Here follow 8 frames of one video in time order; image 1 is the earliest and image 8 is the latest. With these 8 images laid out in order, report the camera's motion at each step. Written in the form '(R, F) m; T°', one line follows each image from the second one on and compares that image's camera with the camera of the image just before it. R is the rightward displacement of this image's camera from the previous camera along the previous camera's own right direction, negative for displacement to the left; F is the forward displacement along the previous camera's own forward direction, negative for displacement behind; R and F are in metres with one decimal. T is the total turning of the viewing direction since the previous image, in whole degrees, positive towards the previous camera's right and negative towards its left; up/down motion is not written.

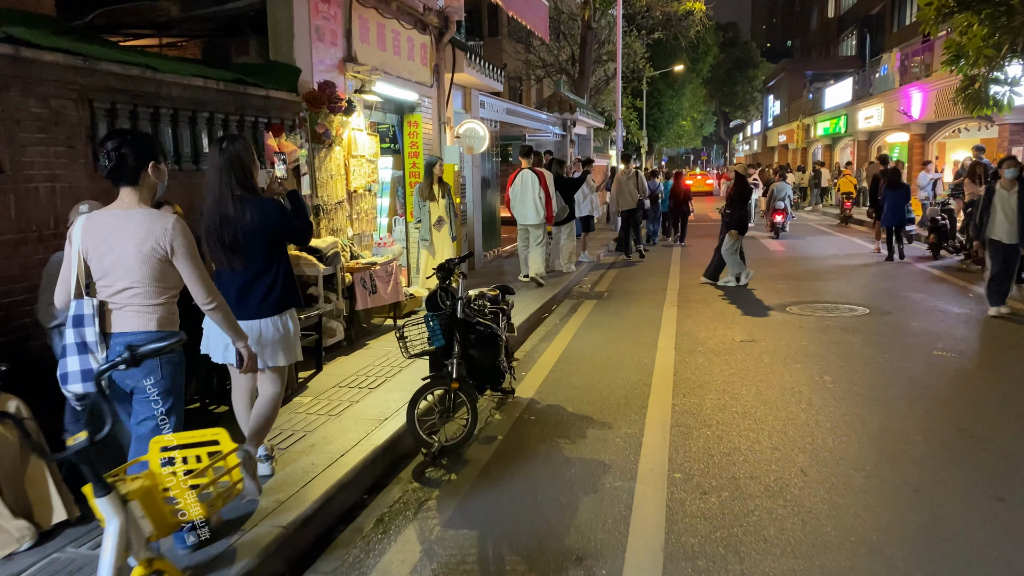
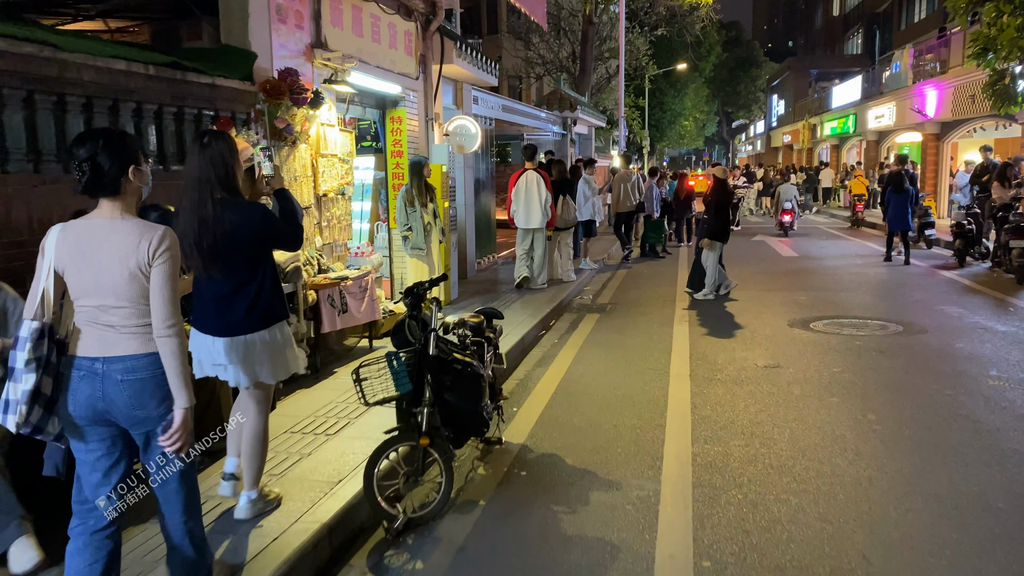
(+0.1, +1.0) m; 0°
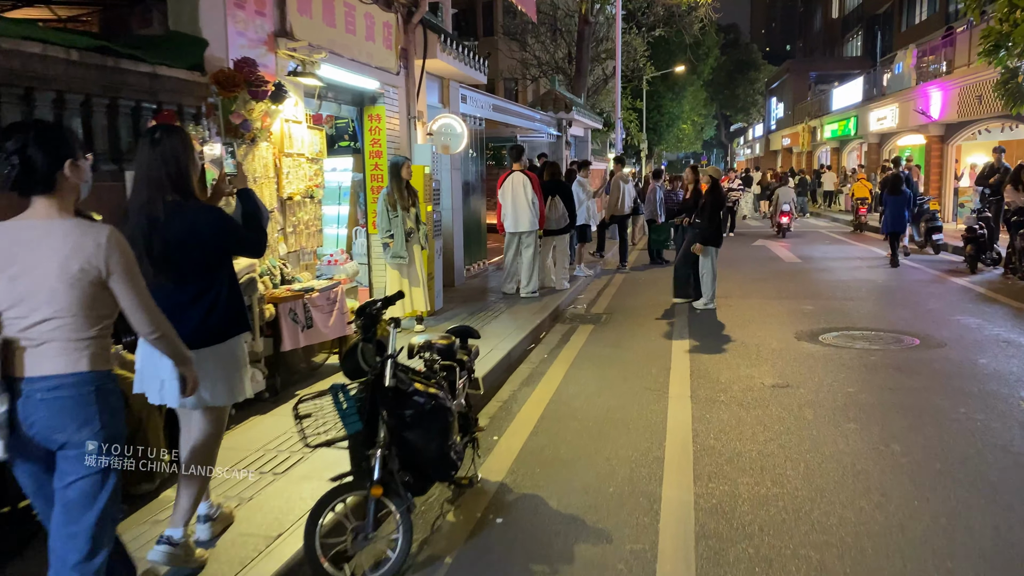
(+0.1, +0.6) m; 0°
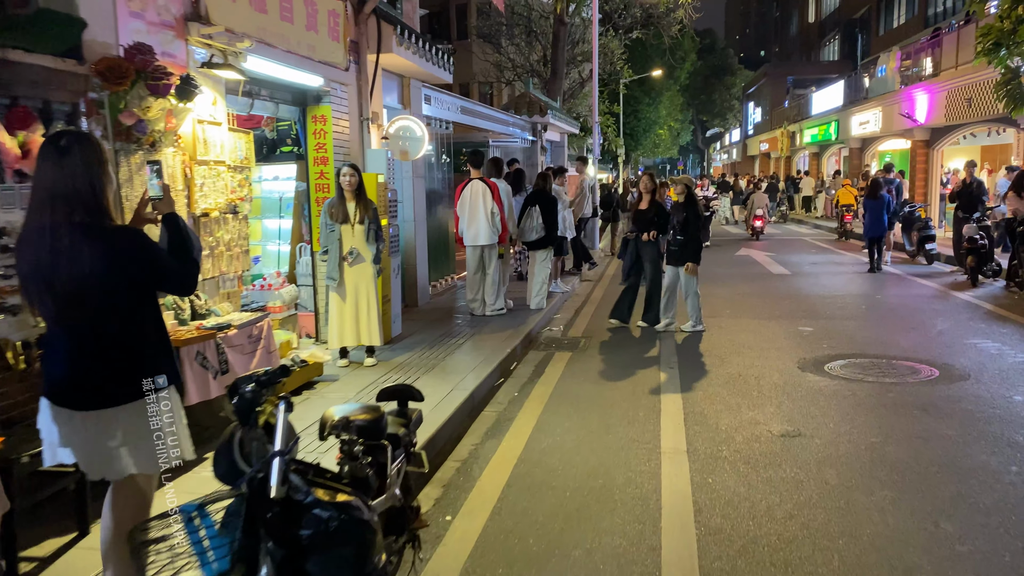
(+0.1, +1.0) m; +2°
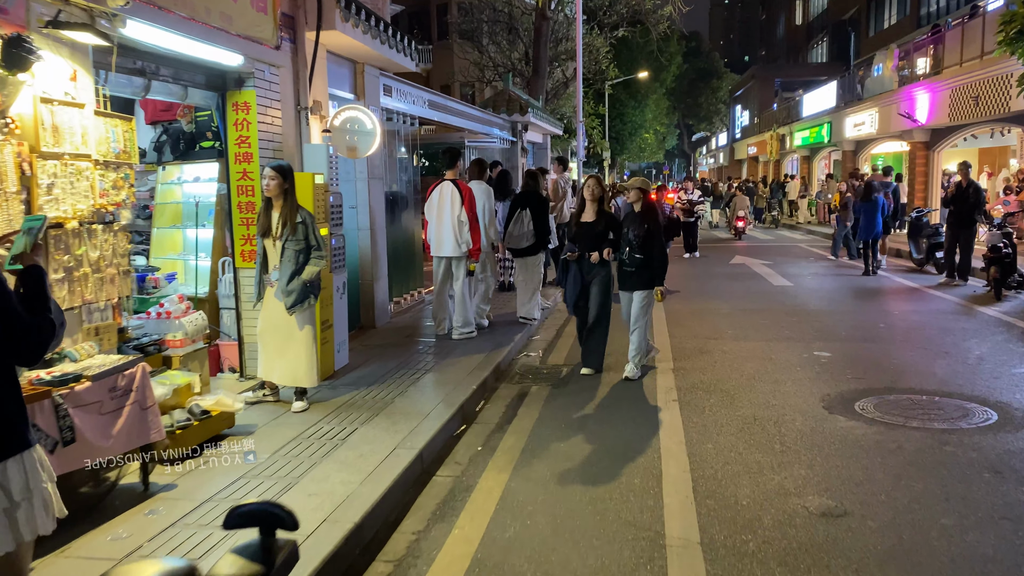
(+0.2, +1.3) m; +1°
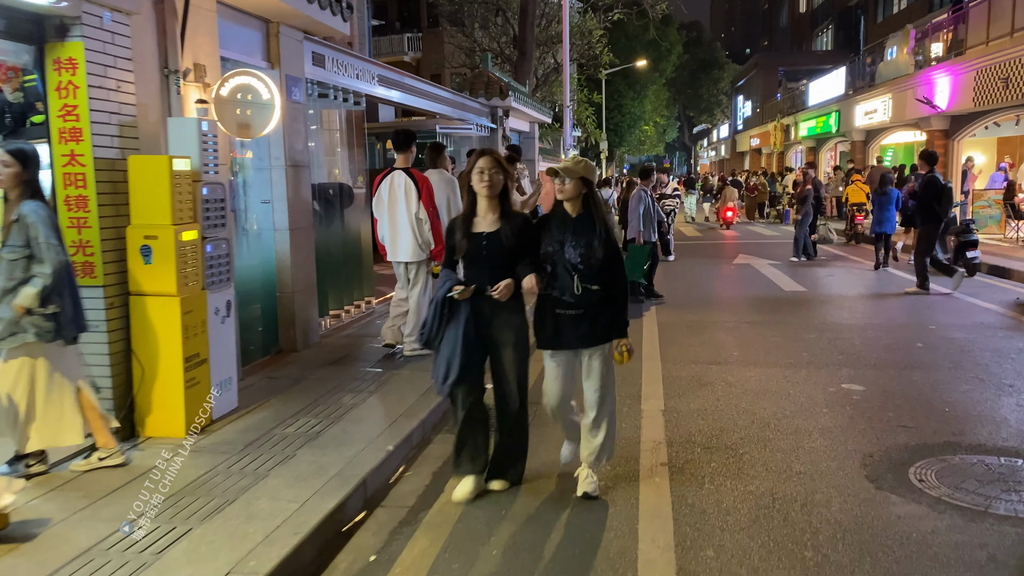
(+0.4, +1.7) m; 0°
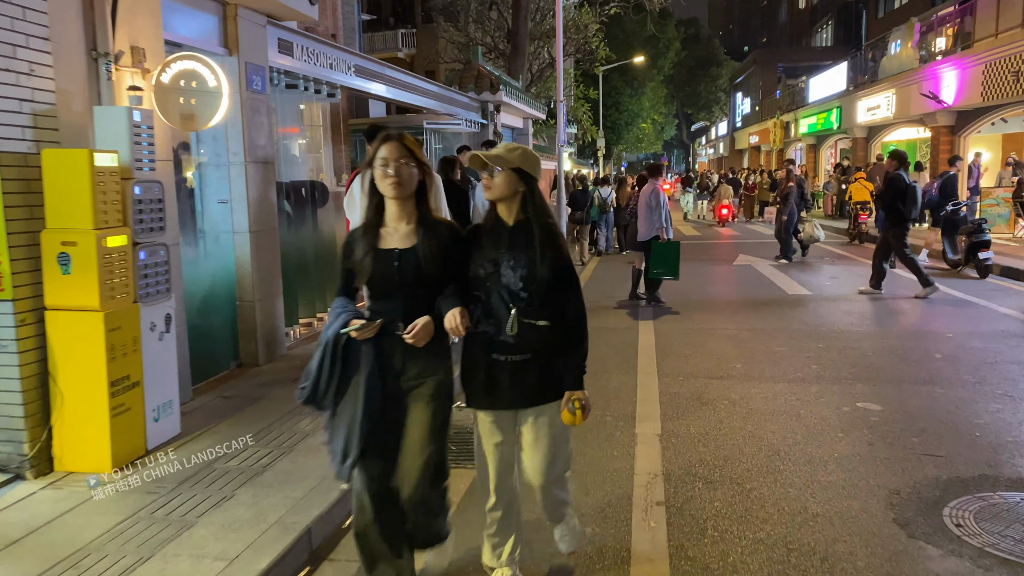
(+0.1, +0.6) m; 0°
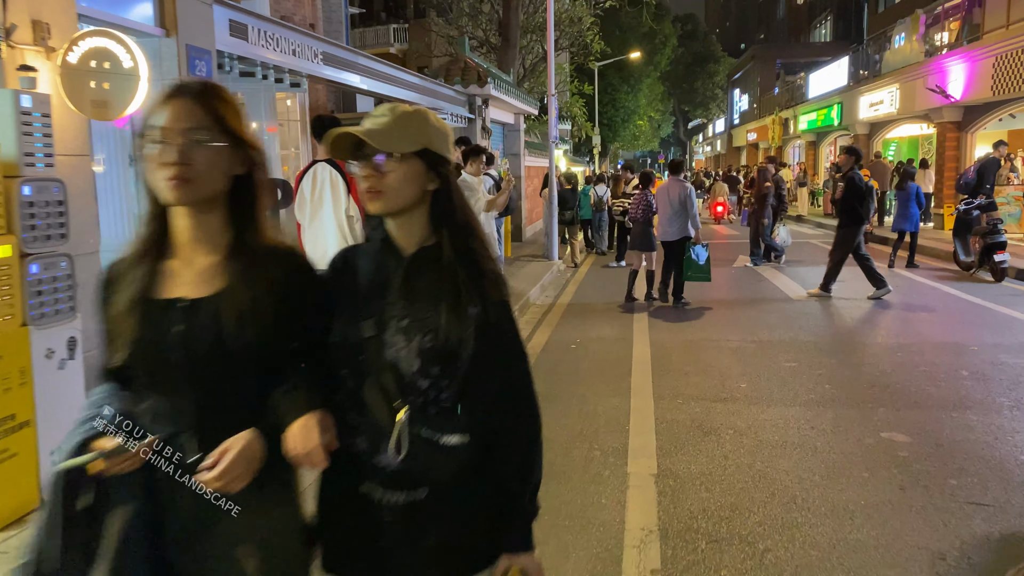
(+0.1, +0.7) m; 0°
